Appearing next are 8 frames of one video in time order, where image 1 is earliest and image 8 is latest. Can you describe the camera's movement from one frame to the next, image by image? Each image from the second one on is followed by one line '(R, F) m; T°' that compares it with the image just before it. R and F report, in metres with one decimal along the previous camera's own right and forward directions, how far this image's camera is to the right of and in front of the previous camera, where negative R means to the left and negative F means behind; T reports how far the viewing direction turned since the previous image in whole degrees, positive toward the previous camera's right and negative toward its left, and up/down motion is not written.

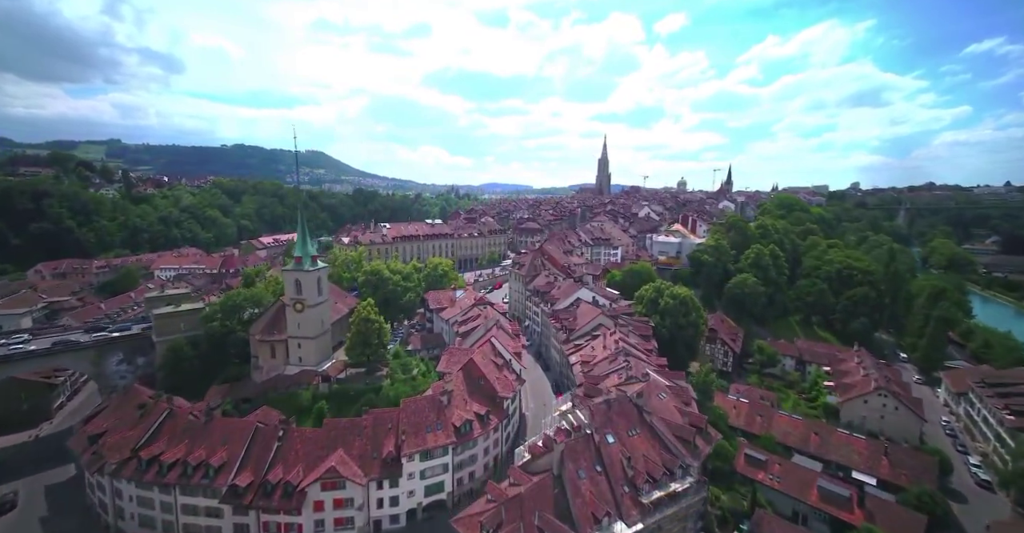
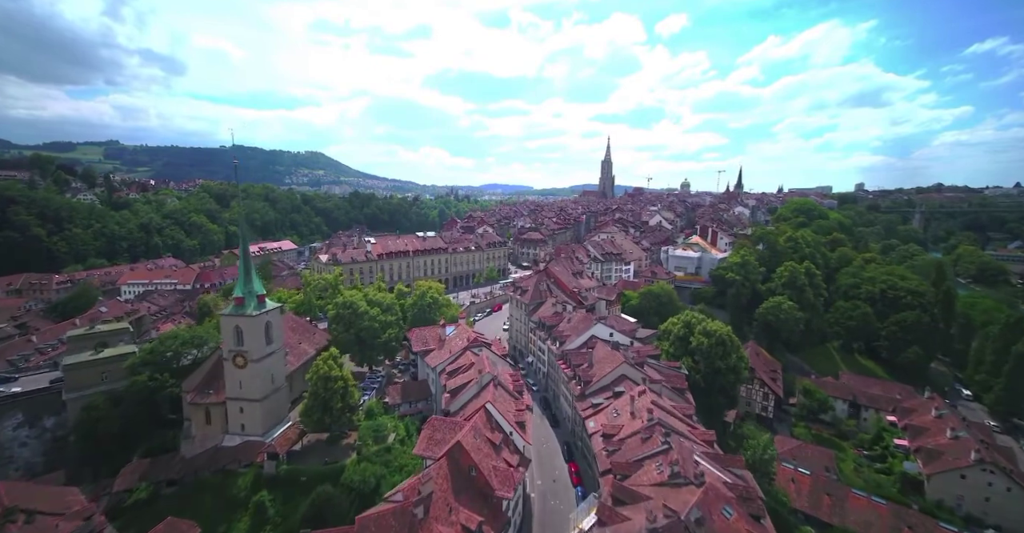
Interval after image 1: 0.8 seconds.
(0.0, +6.5) m; 0°
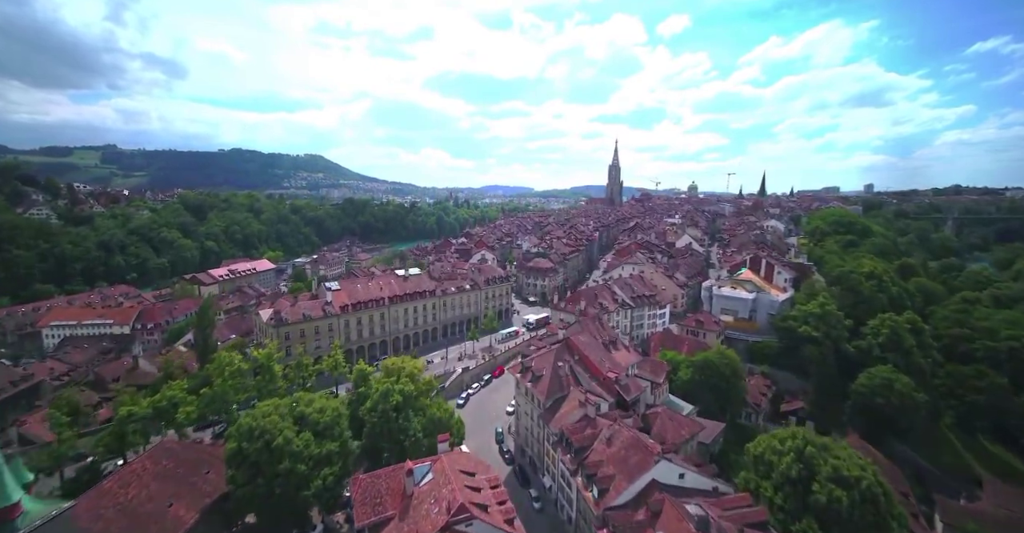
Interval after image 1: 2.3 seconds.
(-0.3, +12.1) m; 0°
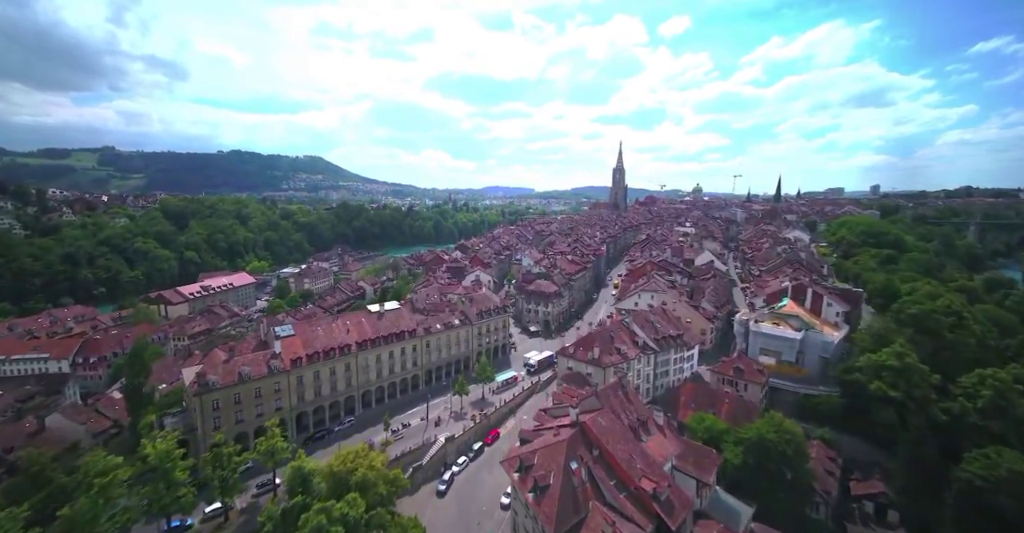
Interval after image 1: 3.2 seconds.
(+0.3, +7.8) m; 0°
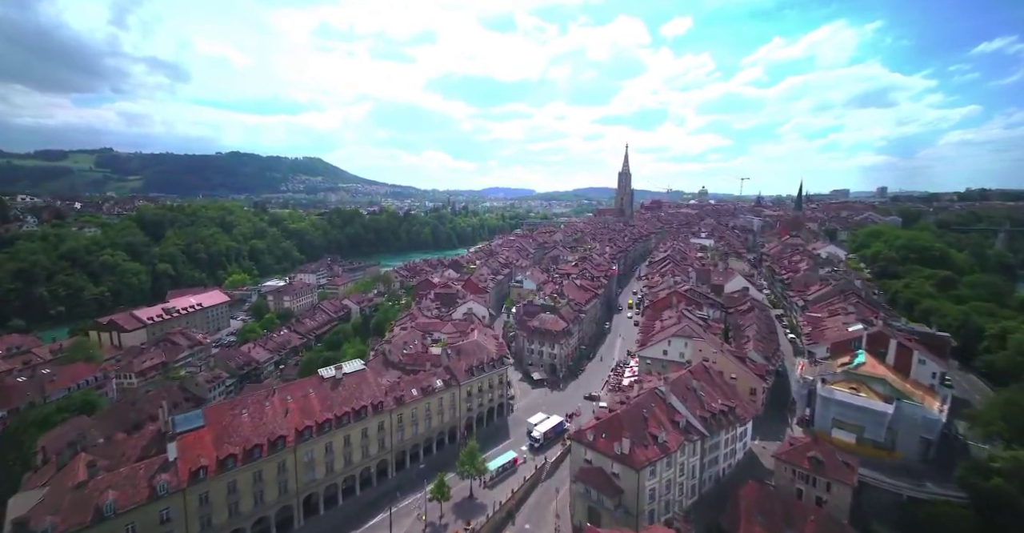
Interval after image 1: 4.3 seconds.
(+0.2, +9.0) m; 0°
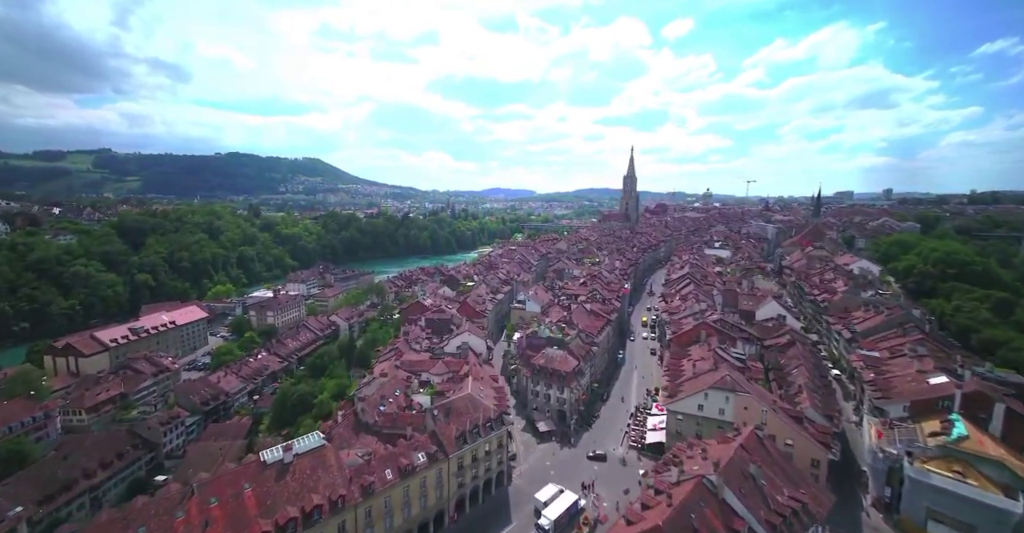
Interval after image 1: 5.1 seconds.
(-0.1, +6.7) m; 0°
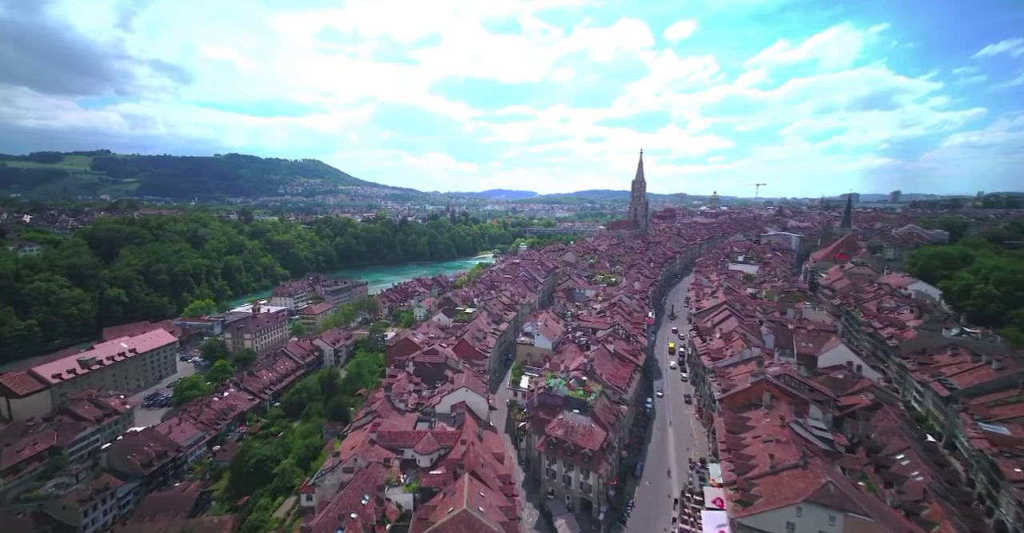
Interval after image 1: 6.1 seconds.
(-0.6, +8.7) m; 0°
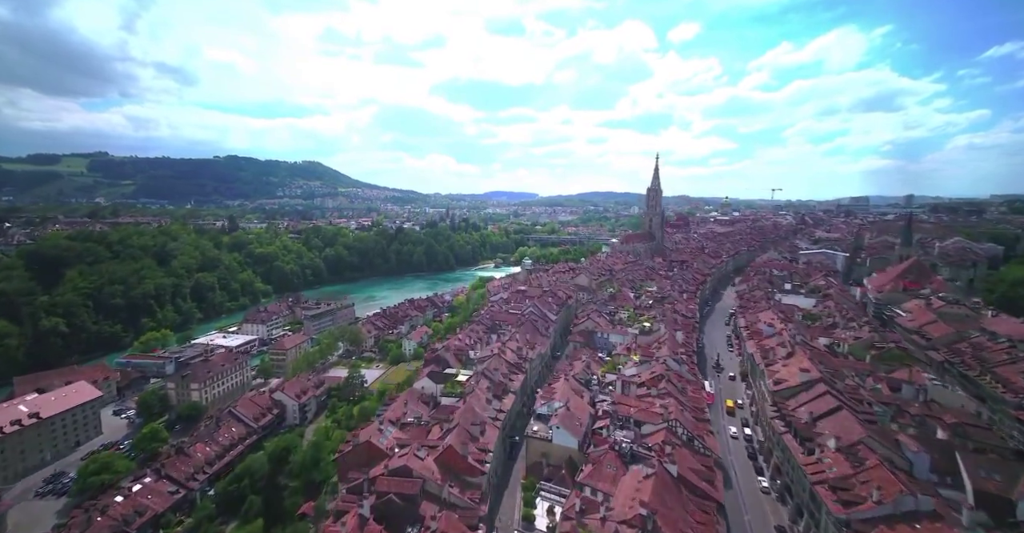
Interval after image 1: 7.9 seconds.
(-0.6, +14.3) m; 0°
